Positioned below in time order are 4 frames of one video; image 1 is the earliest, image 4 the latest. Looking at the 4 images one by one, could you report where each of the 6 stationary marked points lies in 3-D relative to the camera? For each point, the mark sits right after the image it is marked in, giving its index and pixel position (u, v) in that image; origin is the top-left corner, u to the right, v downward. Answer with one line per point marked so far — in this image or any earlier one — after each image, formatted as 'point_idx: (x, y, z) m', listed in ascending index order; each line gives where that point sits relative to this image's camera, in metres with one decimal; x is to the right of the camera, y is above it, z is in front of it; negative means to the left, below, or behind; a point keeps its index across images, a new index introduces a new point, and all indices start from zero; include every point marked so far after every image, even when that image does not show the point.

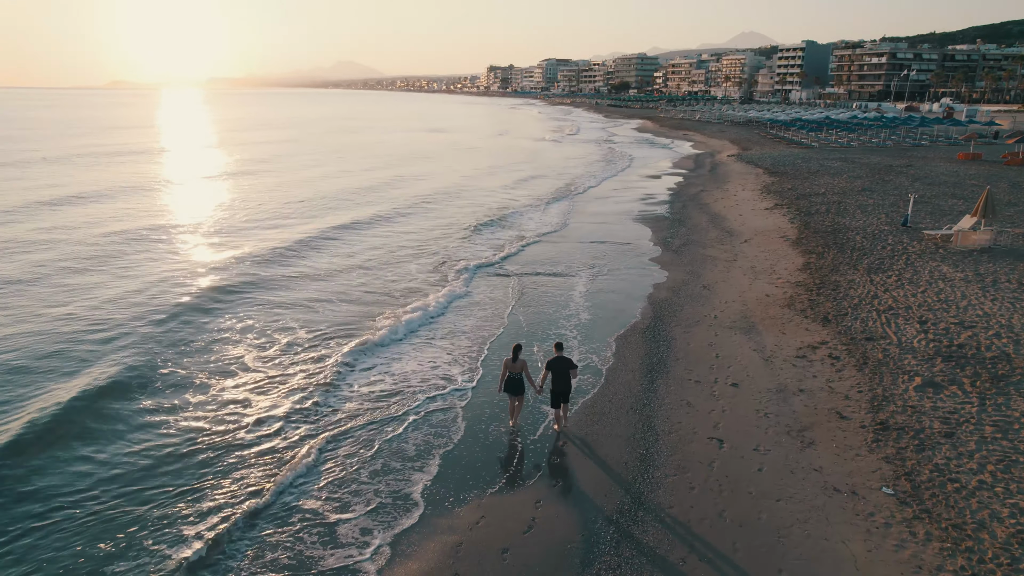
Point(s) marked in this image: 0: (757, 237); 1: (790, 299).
0: (+7.5, +1.6, +19.5) m
1: (+5.9, -0.2, +13.7) m
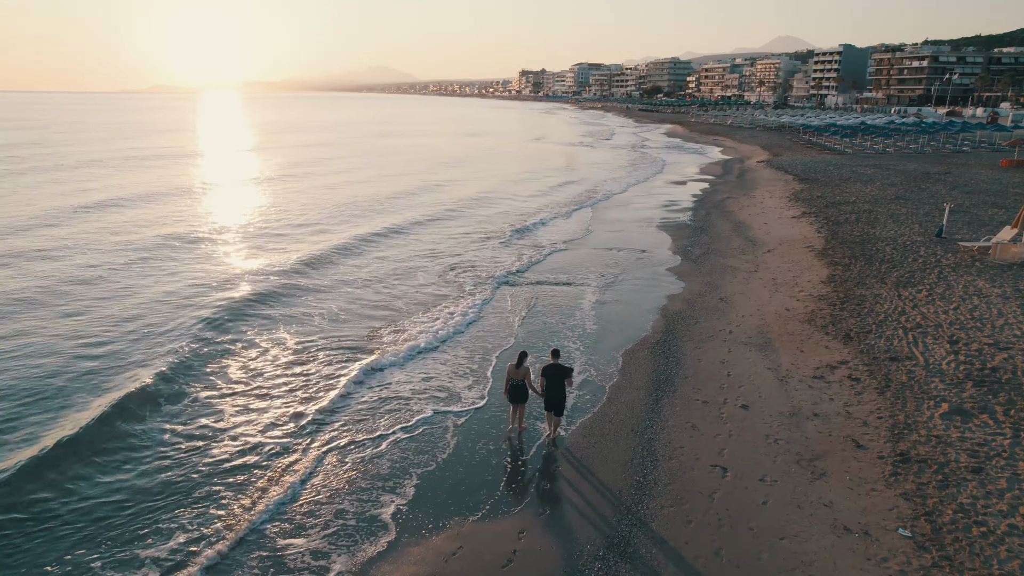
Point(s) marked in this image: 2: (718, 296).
0: (+7.9, +1.2, +18.7) m
1: (+6.0, -0.5, +13.0) m
2: (+4.7, -0.2, +14.8) m
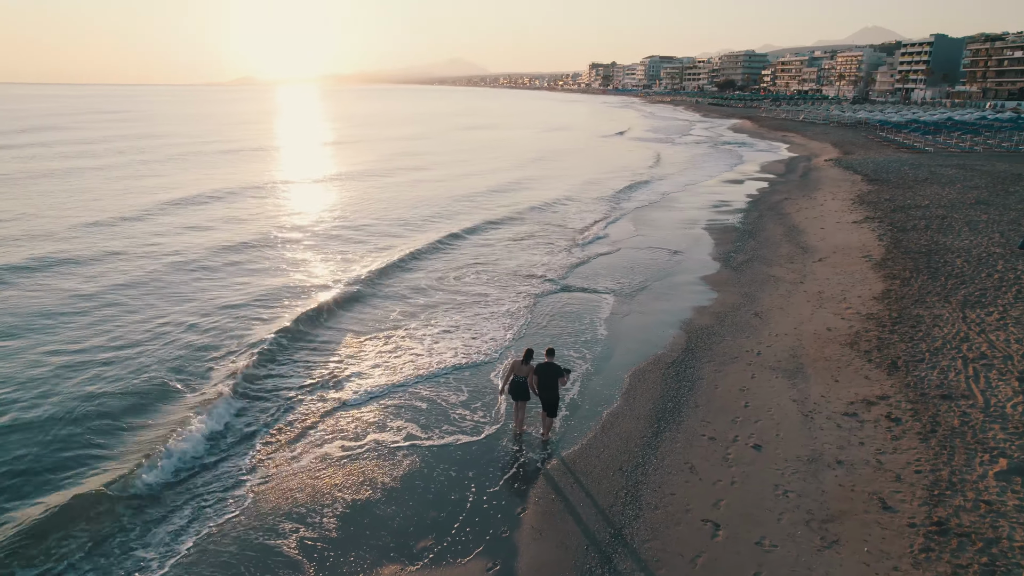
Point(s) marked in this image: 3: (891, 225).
0: (+8.5, +0.9, +16.9) m
1: (+6.1, -0.9, +11.4) m
2: (+5.0, -0.4, +13.3) m
3: (+11.4, +1.9, +19.3) m
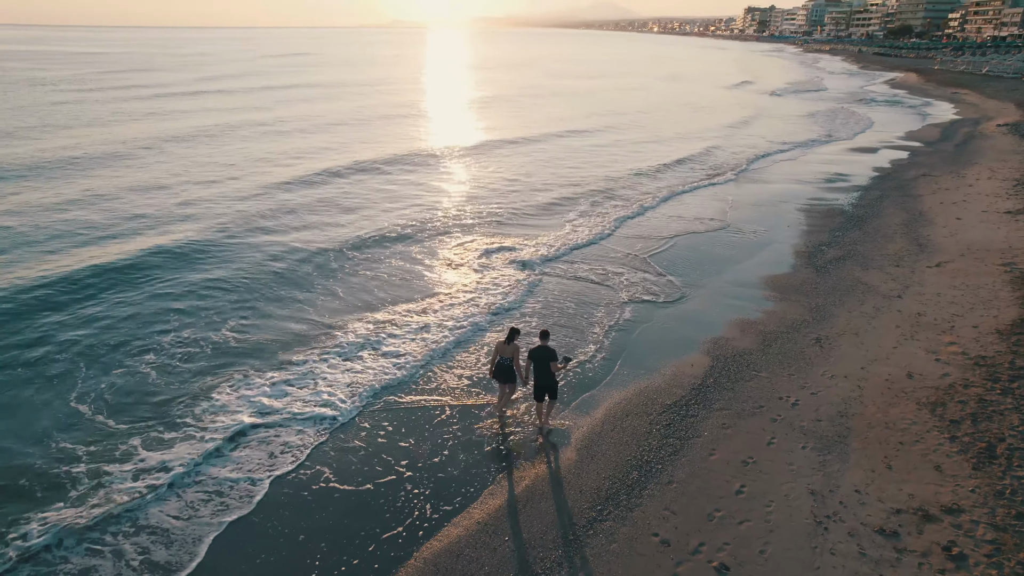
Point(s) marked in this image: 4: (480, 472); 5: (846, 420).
0: (+9.1, +0.6, +12.9) m
1: (+5.5, -1.3, +8.1) m
2: (+4.8, -0.7, +10.1) m
3: (+12.4, +1.6, +14.5) m
4: (-0.4, -2.2, +7.0) m
5: (+4.0, -1.6, +7.7) m
